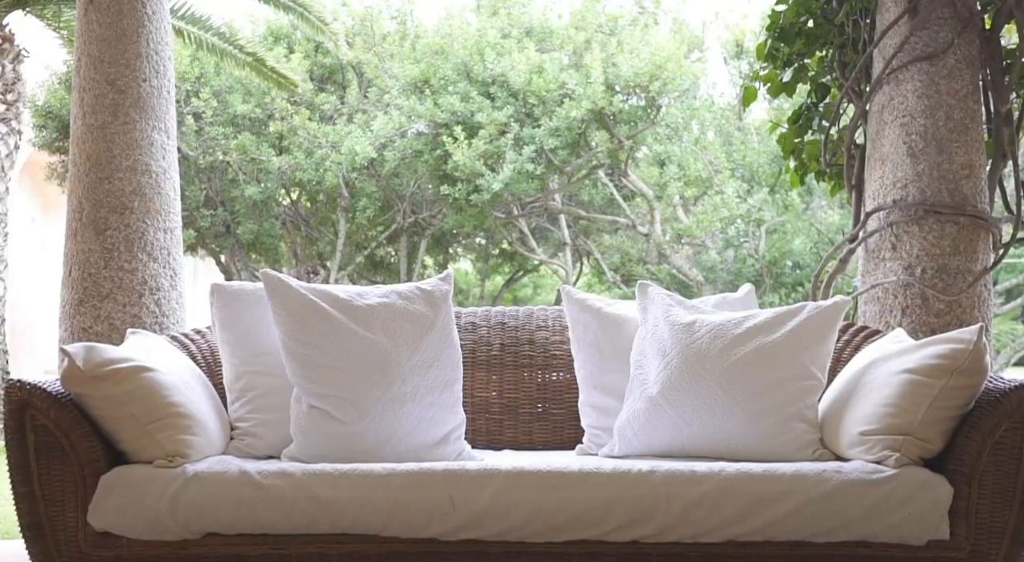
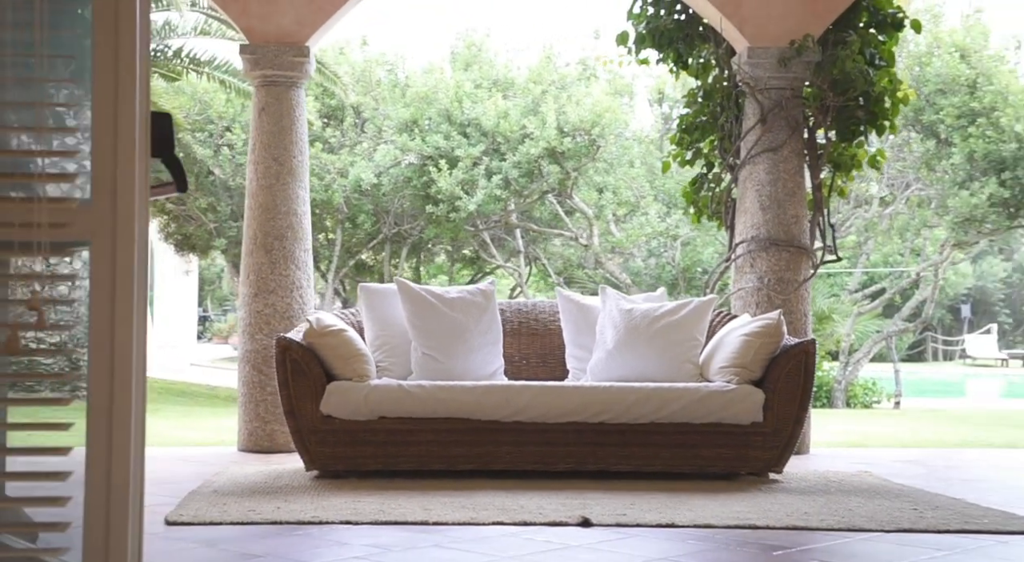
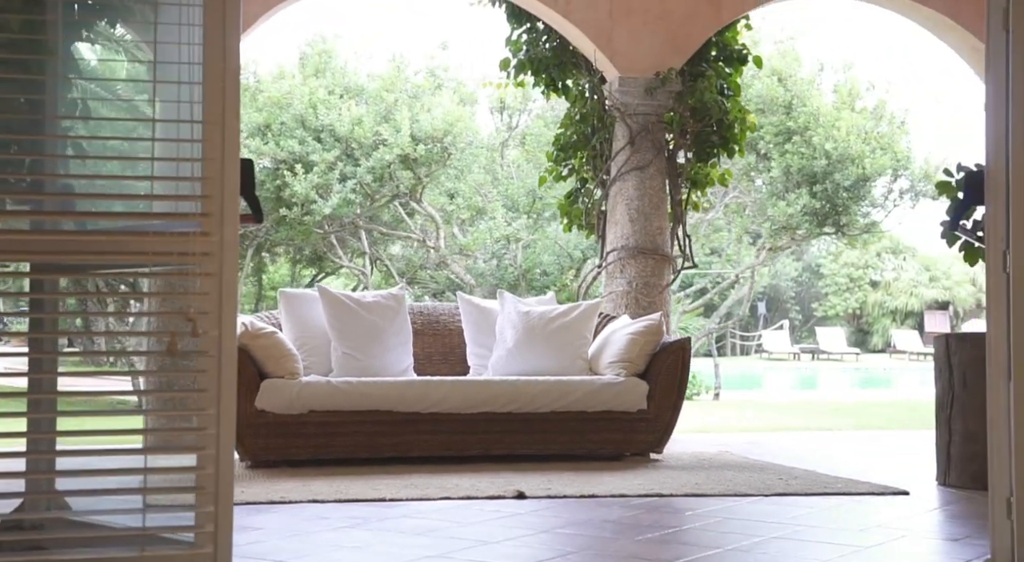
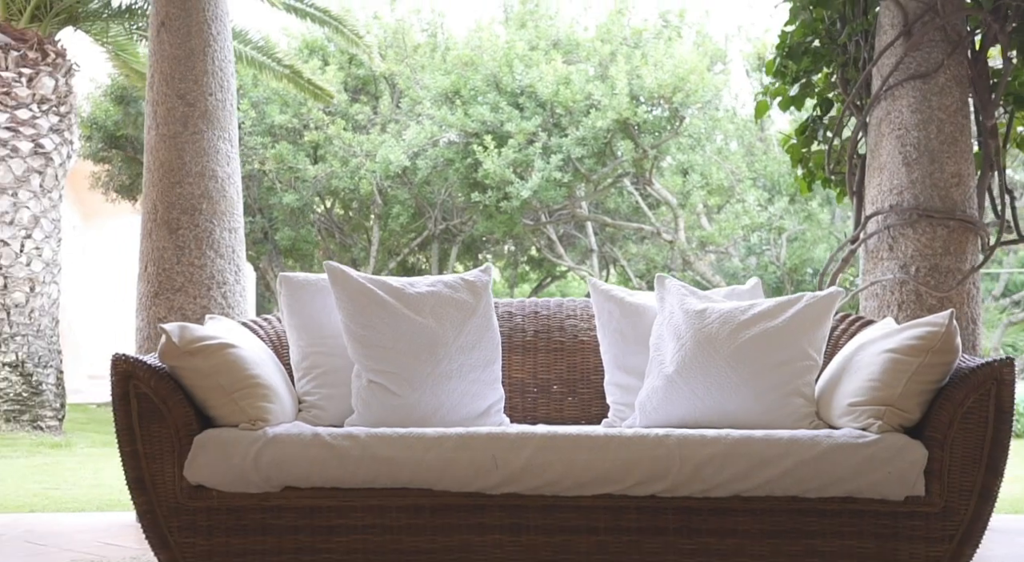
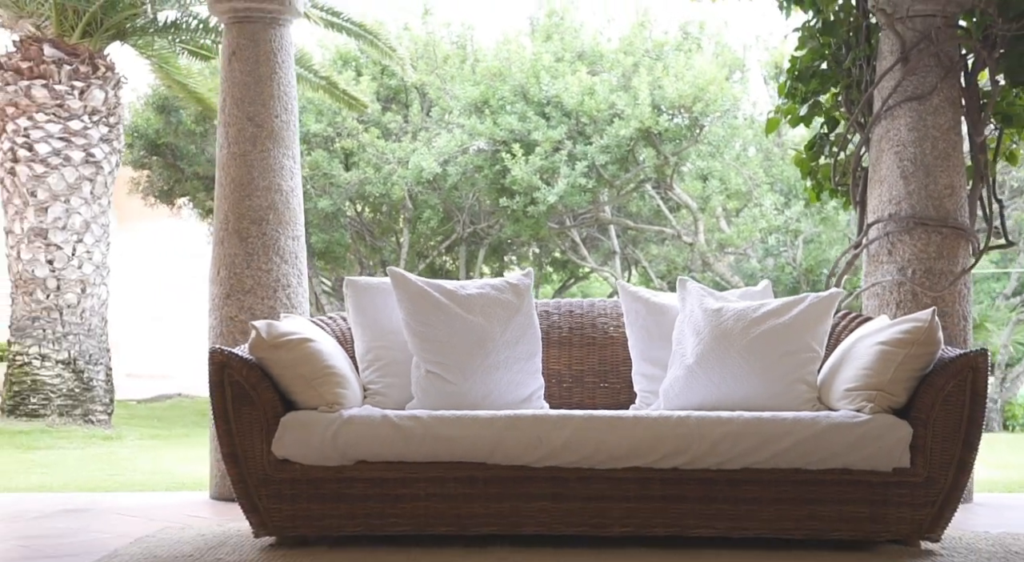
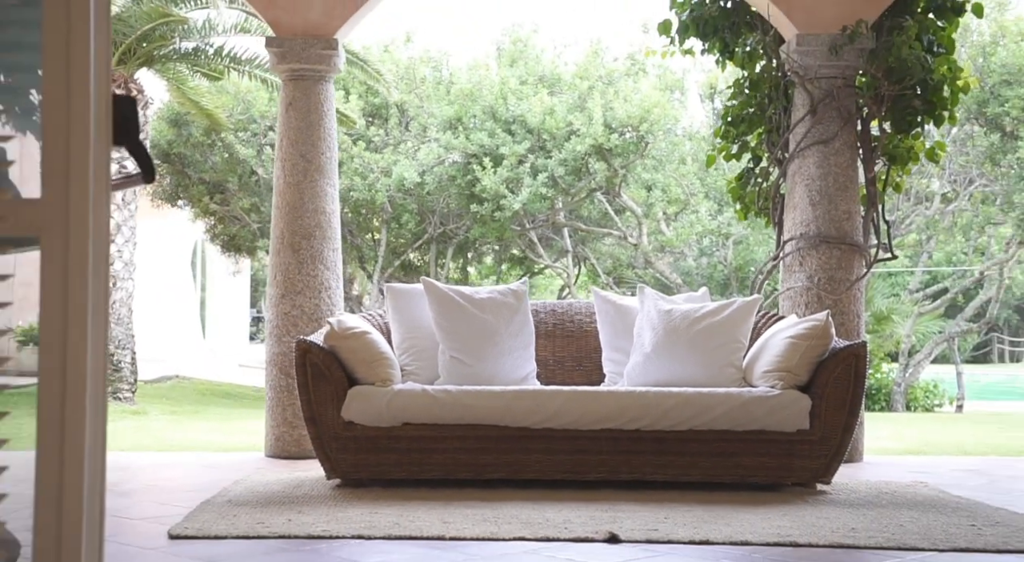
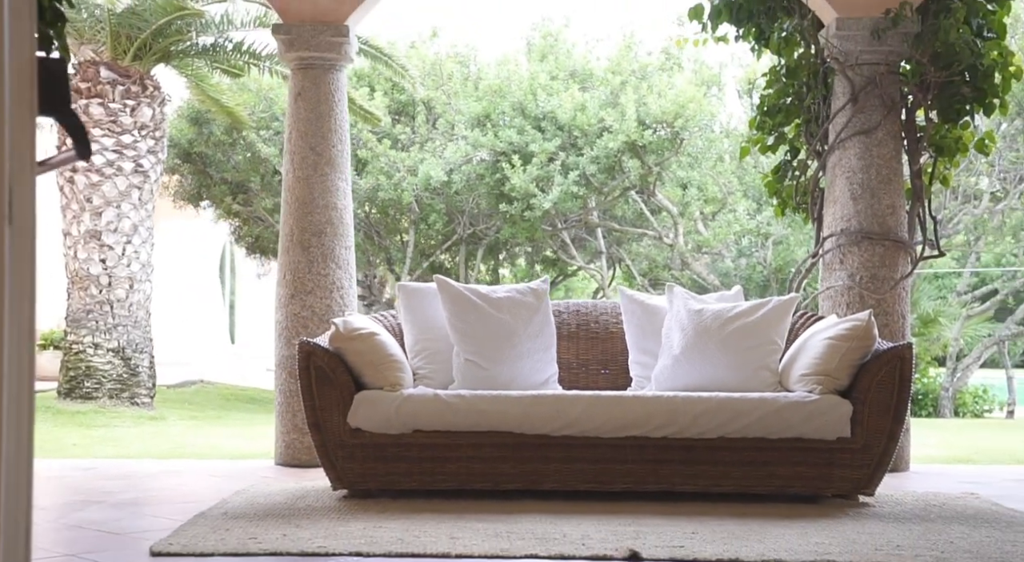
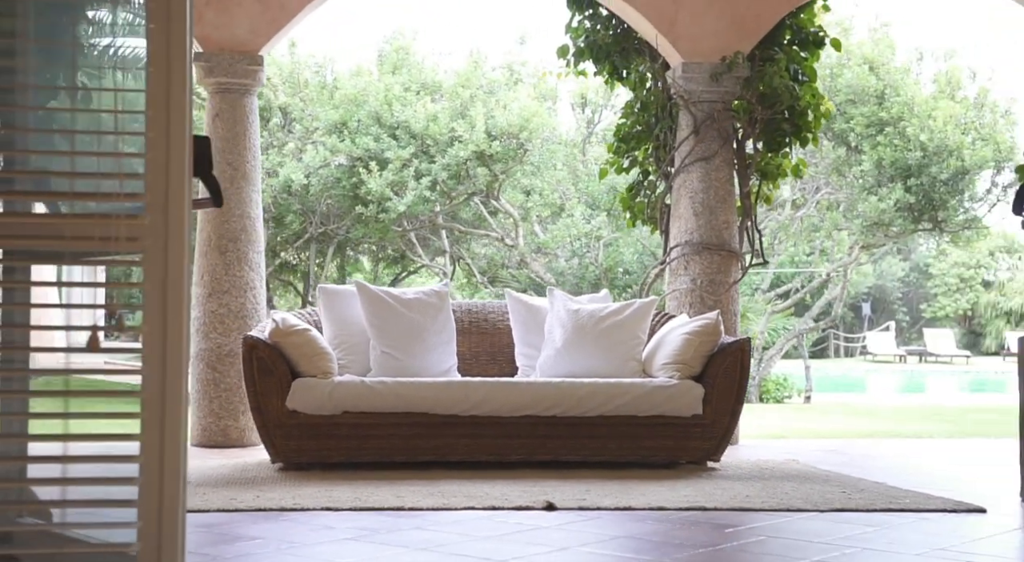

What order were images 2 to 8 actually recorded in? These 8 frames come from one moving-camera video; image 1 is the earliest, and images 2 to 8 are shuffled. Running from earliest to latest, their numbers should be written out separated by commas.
4, 5, 7, 6, 2, 8, 3
